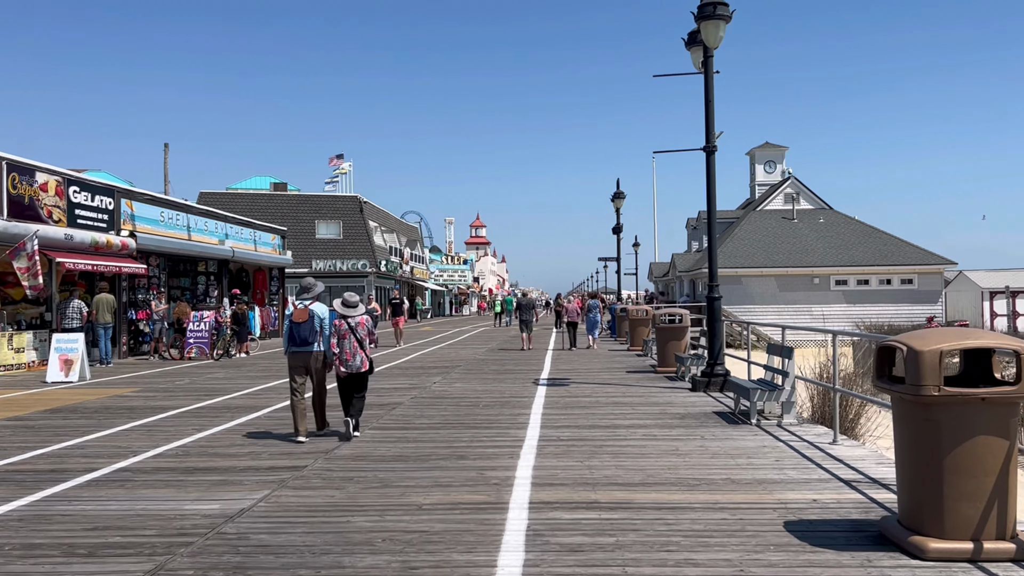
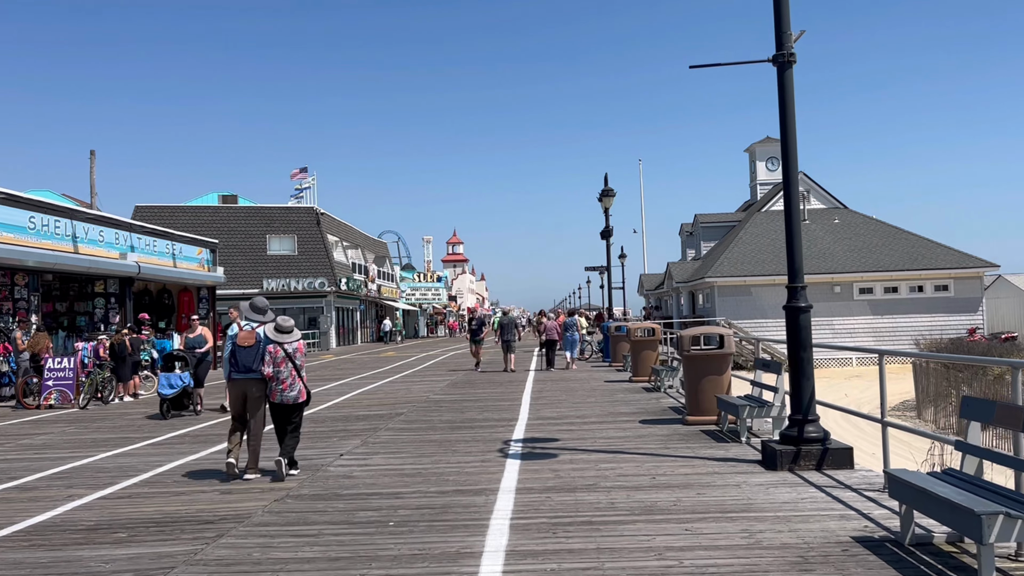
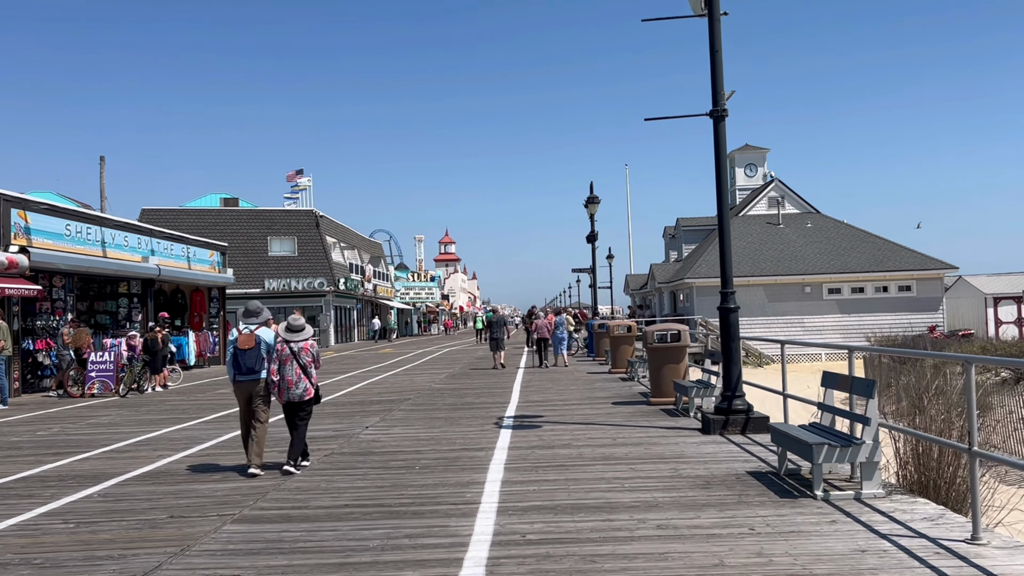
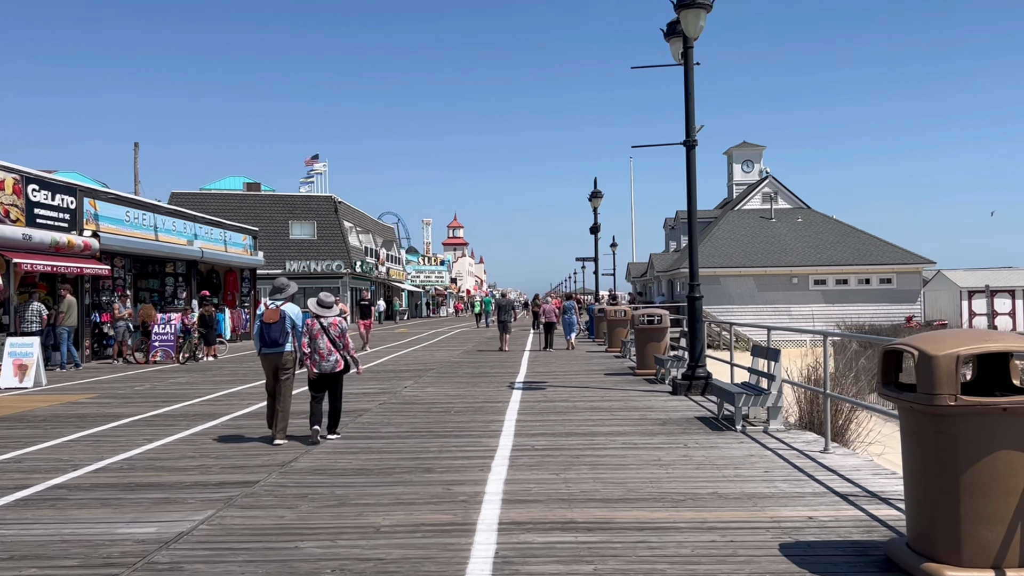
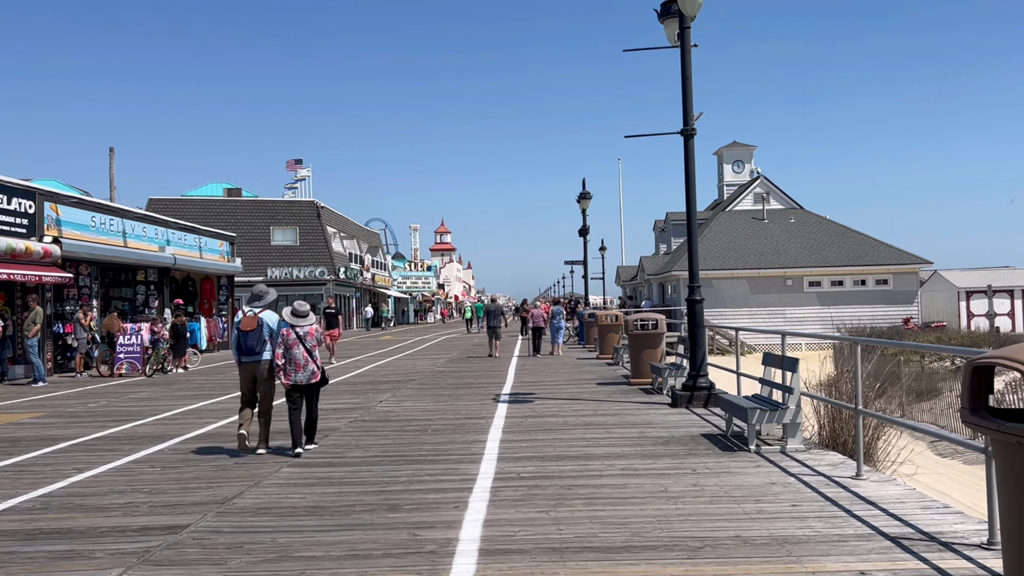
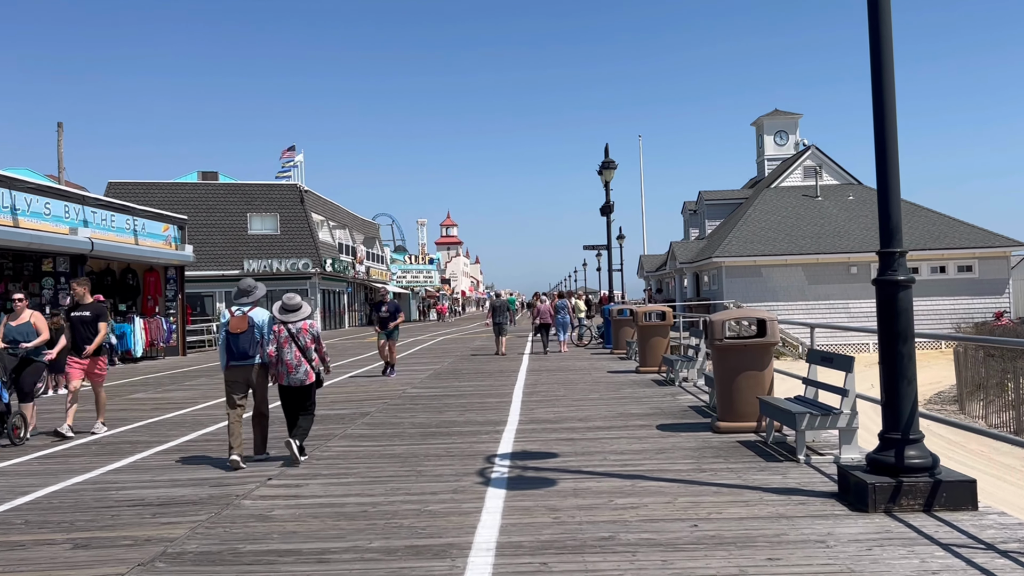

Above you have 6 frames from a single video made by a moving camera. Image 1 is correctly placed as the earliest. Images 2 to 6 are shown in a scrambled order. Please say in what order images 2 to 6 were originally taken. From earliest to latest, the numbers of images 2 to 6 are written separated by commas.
4, 5, 3, 2, 6
